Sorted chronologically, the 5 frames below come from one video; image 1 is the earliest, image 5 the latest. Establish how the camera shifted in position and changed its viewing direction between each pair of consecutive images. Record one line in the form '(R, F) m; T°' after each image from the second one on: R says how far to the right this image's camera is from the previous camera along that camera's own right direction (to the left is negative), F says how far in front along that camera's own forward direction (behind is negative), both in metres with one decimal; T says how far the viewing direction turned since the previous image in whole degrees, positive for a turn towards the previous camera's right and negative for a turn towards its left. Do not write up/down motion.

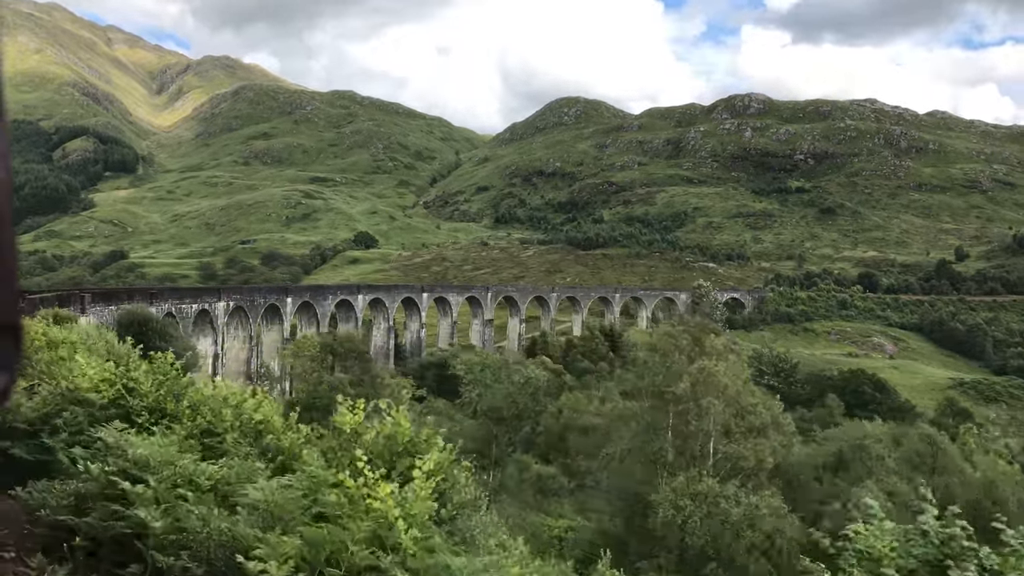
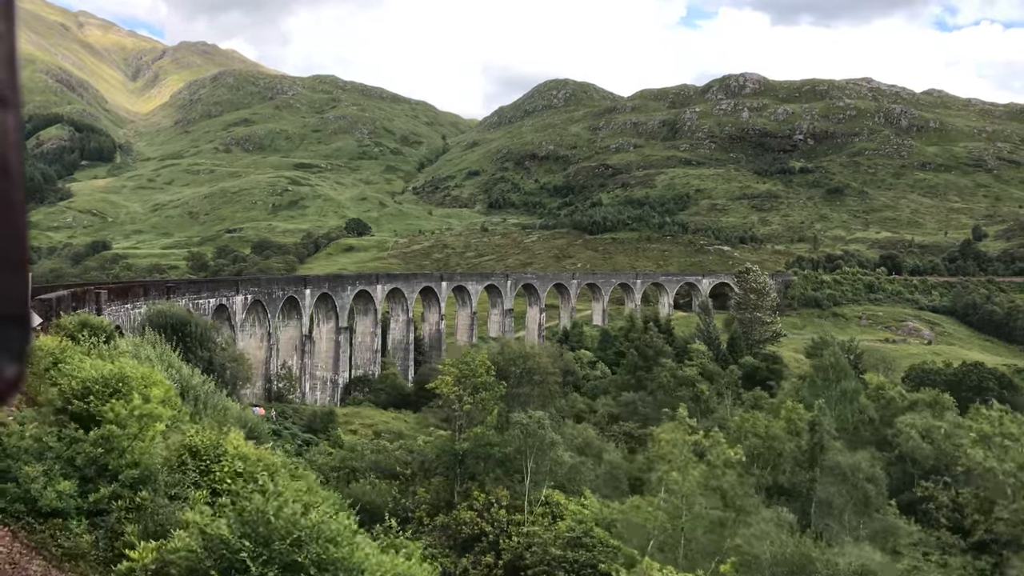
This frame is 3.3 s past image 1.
(-3.3, +3.7) m; +1°
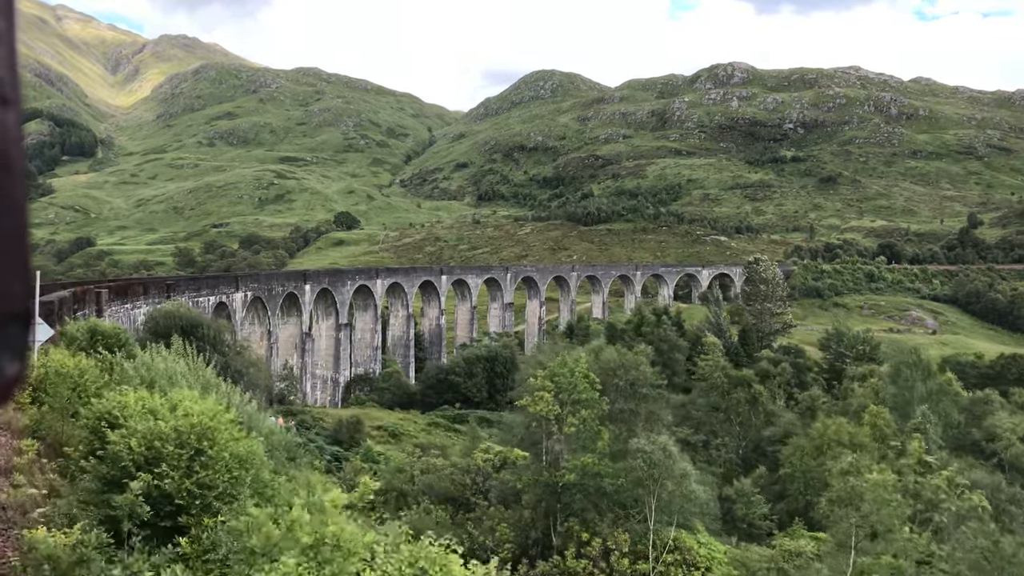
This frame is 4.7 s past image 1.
(-1.2, +1.3) m; +1°
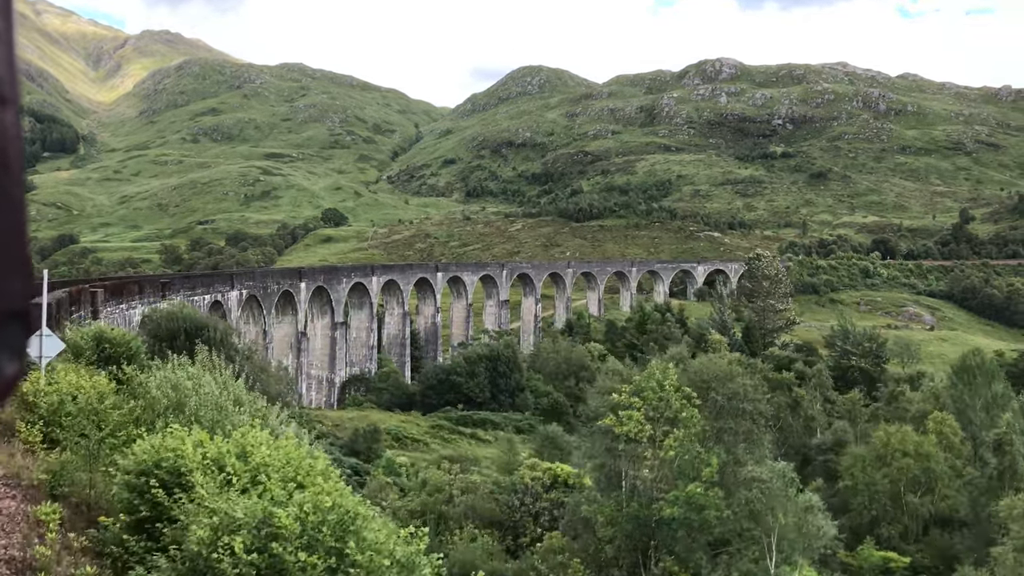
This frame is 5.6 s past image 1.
(-0.8, +1.0) m; +1°
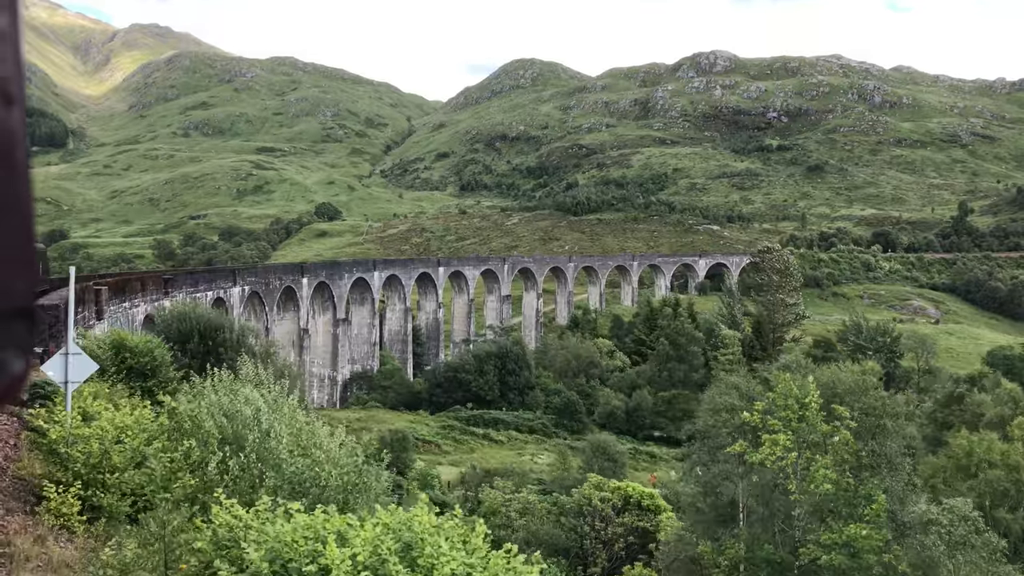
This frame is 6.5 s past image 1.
(-0.8, +0.9) m; +1°
